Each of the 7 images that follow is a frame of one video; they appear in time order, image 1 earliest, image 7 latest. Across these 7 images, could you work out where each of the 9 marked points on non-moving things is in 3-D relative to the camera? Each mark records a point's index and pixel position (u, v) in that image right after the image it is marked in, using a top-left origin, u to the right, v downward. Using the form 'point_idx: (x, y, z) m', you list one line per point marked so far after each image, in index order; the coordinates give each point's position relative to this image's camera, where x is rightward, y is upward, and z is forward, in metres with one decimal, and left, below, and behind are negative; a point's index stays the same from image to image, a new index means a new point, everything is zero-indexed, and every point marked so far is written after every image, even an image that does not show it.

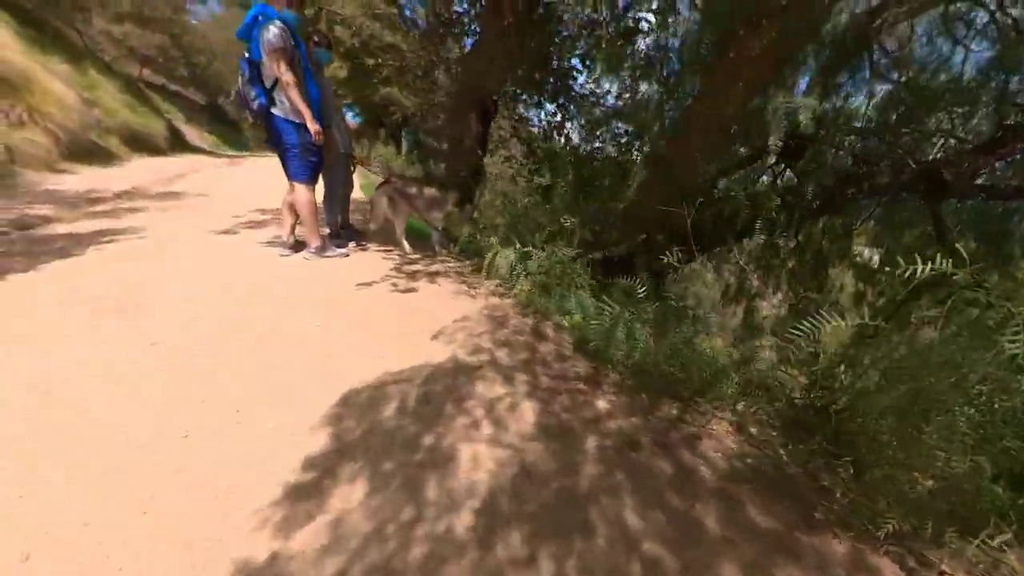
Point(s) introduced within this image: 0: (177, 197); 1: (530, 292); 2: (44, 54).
0: (-8.2, +2.2, +9.1) m
1: (+0.2, -0.1, +3.8) m
2: (-18.4, +9.2, +14.7) m
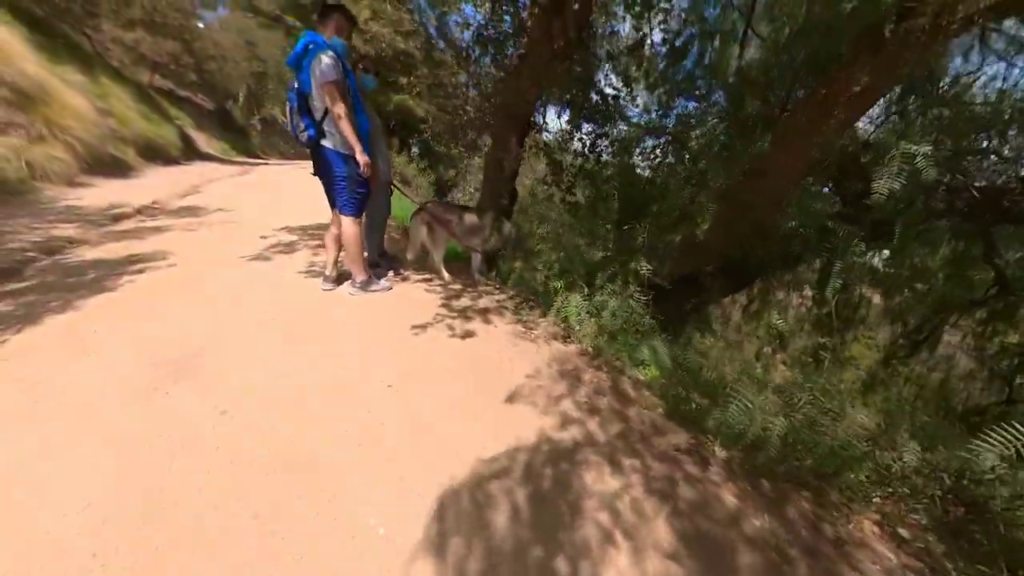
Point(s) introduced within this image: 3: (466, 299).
0: (-7.6, +1.8, +9.0) m
1: (+0.8, -0.5, +3.6) m
2: (-17.7, +8.7, +14.6) m
3: (-0.6, -0.1, +4.7) m
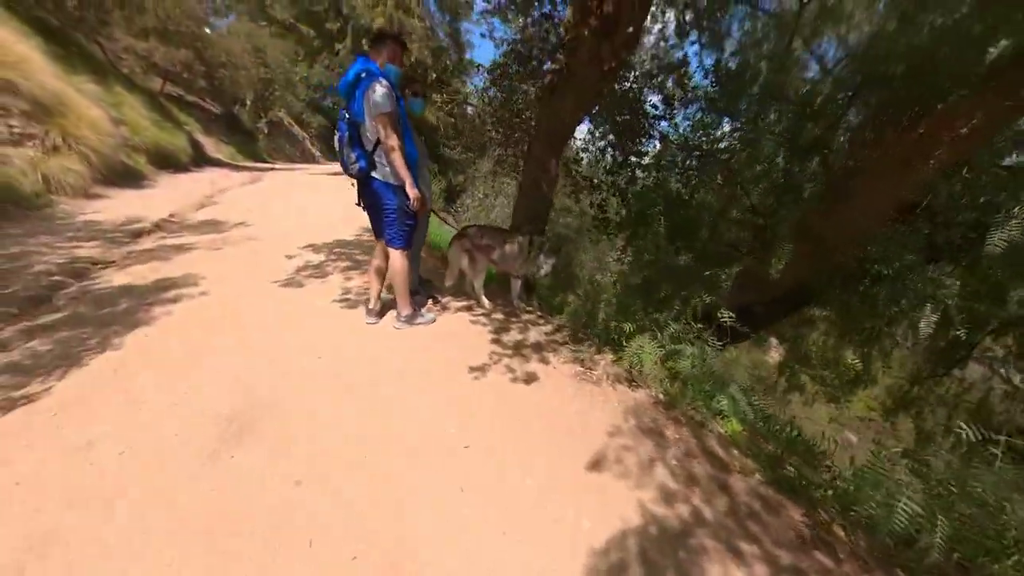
0: (-6.9, +1.4, +8.8) m
1: (+1.4, -0.9, +3.4) m
2: (-17.1, +8.3, +14.4) m
3: (0.0, -0.5, +4.5) m
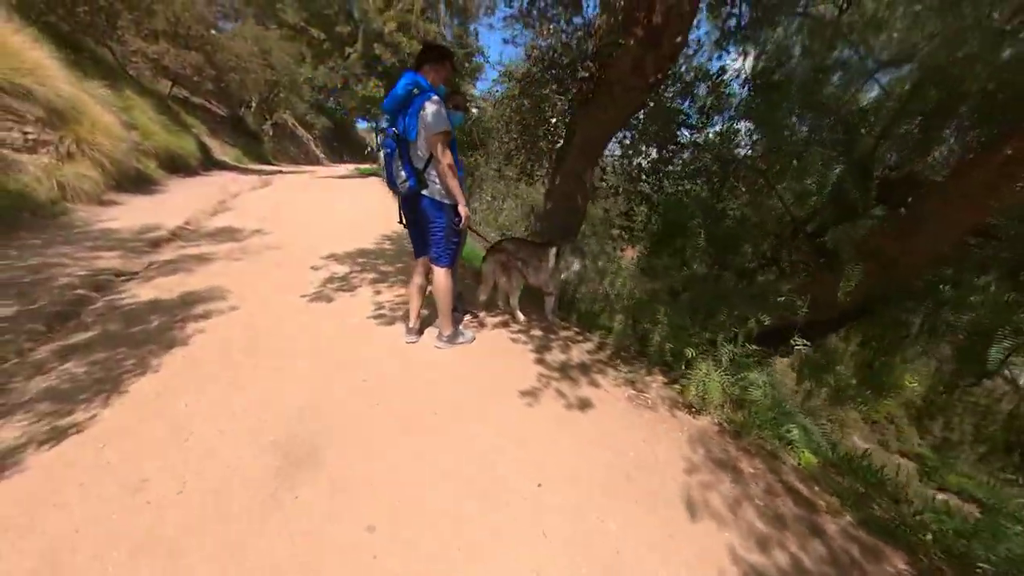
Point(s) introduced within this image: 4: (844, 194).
0: (-6.4, +1.2, +8.7) m
1: (+1.9, -1.1, +3.3) m
2: (-16.5, +8.1, +14.4) m
3: (+0.5, -0.7, +4.4) m
4: (+4.5, +1.3, +5.0) m
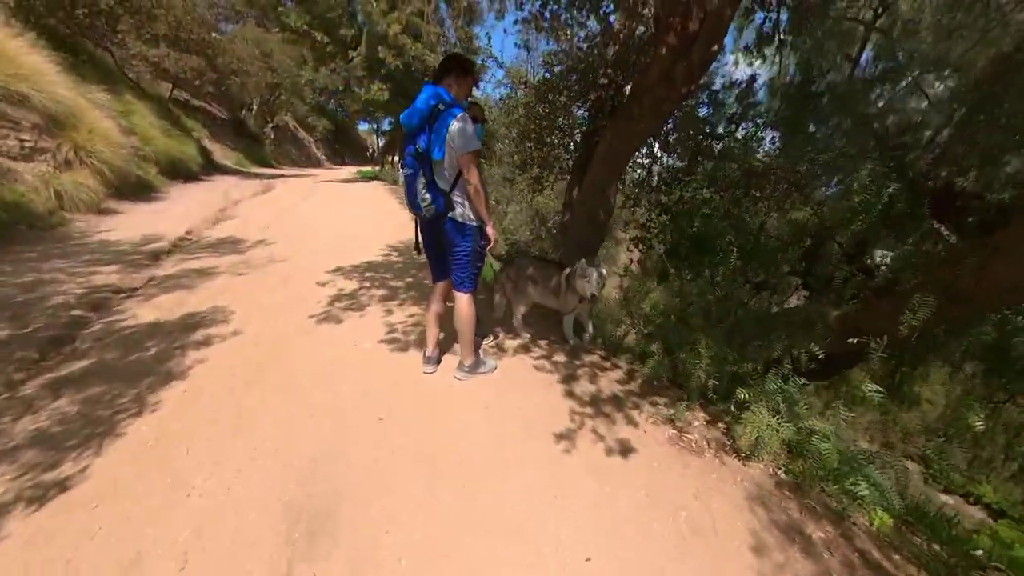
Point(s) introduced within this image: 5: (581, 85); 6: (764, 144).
0: (-6.2, +0.9, +8.4) m
1: (+2.2, -1.4, +3.0) m
2: (-16.3, +7.8, +14.1) m
3: (+0.8, -1.0, +4.1) m
4: (+4.8, +1.0, +4.7) m
5: (+1.2, +3.6, +6.7) m
6: (+3.7, +2.1, +5.5) m
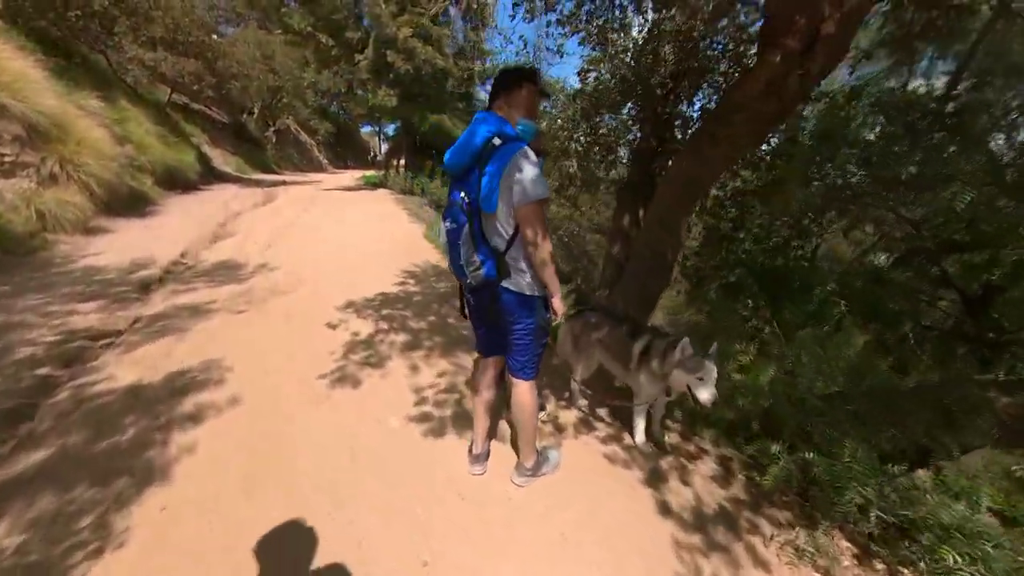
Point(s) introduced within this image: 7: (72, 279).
0: (-5.5, +0.2, +7.6) m
1: (+2.8, -2.0, +2.1) m
2: (-15.6, +7.1, +13.3) m
3: (+1.4, -1.7, +3.2) m
4: (+5.4, +0.3, +3.8) m
5: (+1.8, +3.0, +5.8) m
6: (+4.3, +1.5, +4.6) m
7: (-8.4, +0.2, +7.1) m
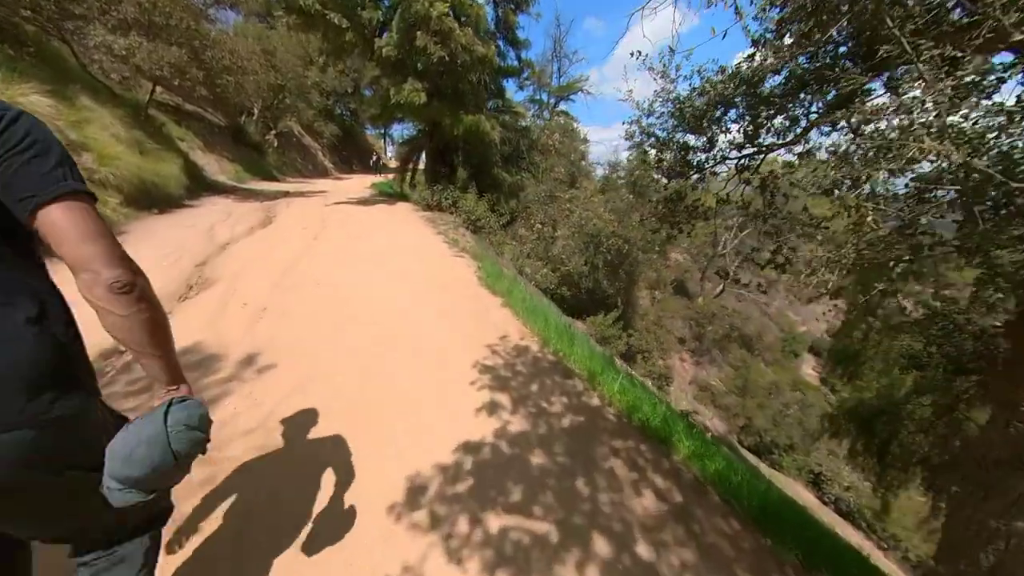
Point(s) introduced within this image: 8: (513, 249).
0: (-3.5, -1.3, +4.3) m
1: (+4.8, -3.5, -1.2) m
2: (-13.6, +5.6, +10.1) m
3: (+3.4, -3.1, -0.1) m
4: (+7.4, -1.1, +0.5) m
5: (+3.8, +1.5, +2.5) m
6: (+6.3, 0.0, +1.3) m
7: (-6.4, -1.3, +3.9) m
8: (+0.1, +1.6, +15.5) m
